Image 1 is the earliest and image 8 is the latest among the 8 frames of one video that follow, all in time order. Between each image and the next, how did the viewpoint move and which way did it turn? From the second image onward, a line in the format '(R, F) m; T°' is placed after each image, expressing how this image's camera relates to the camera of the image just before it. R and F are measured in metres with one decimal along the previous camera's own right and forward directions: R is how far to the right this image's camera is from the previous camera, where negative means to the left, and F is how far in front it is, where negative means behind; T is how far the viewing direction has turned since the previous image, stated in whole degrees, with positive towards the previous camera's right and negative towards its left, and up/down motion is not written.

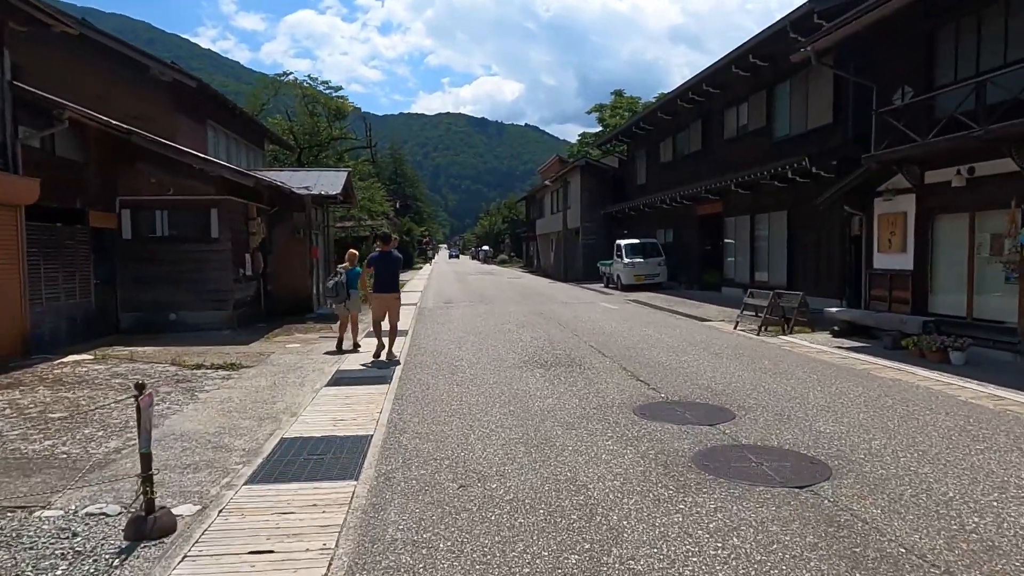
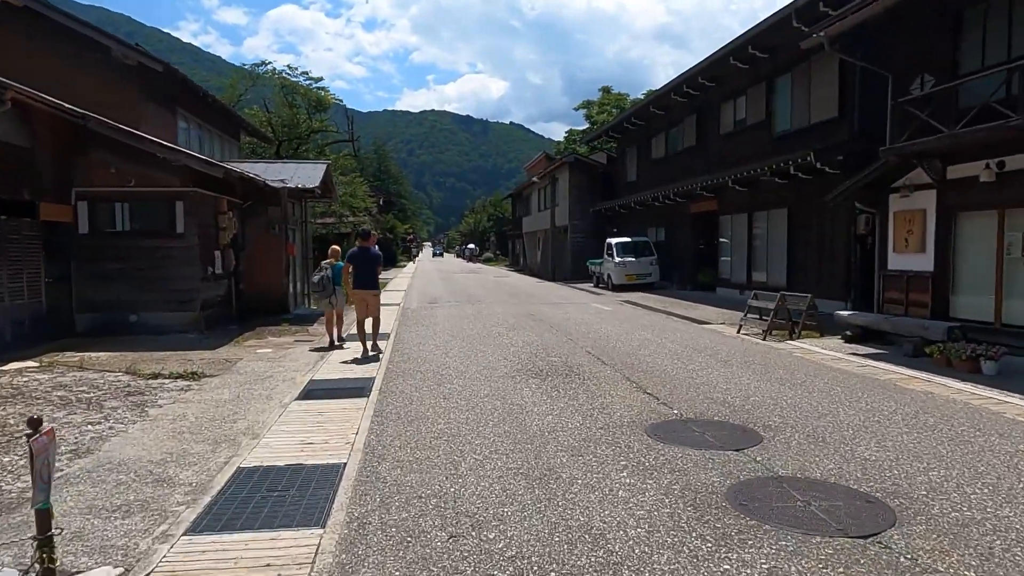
(-0.1, +0.9) m; +1°
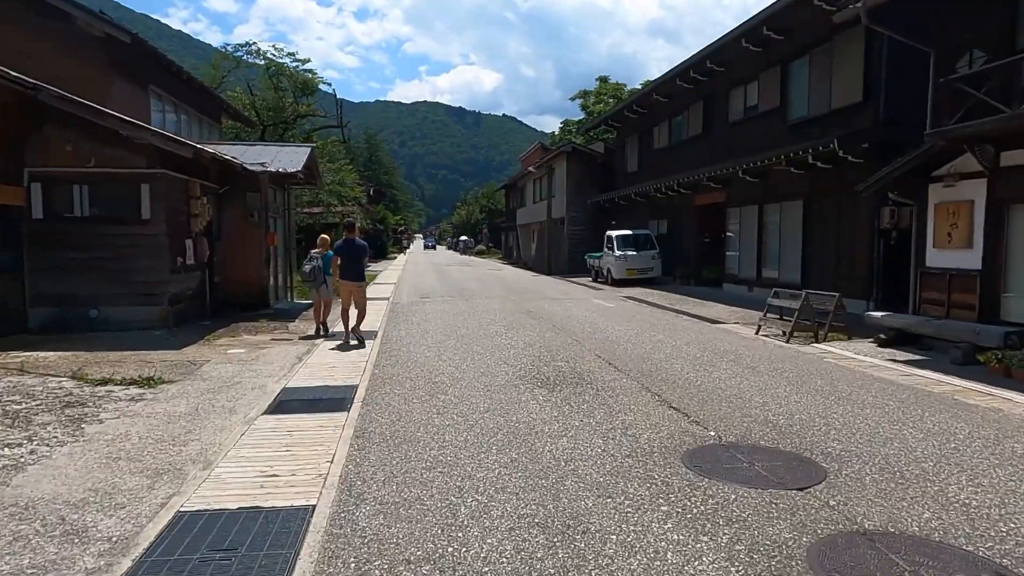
(-0.2, +1.2) m; +1°
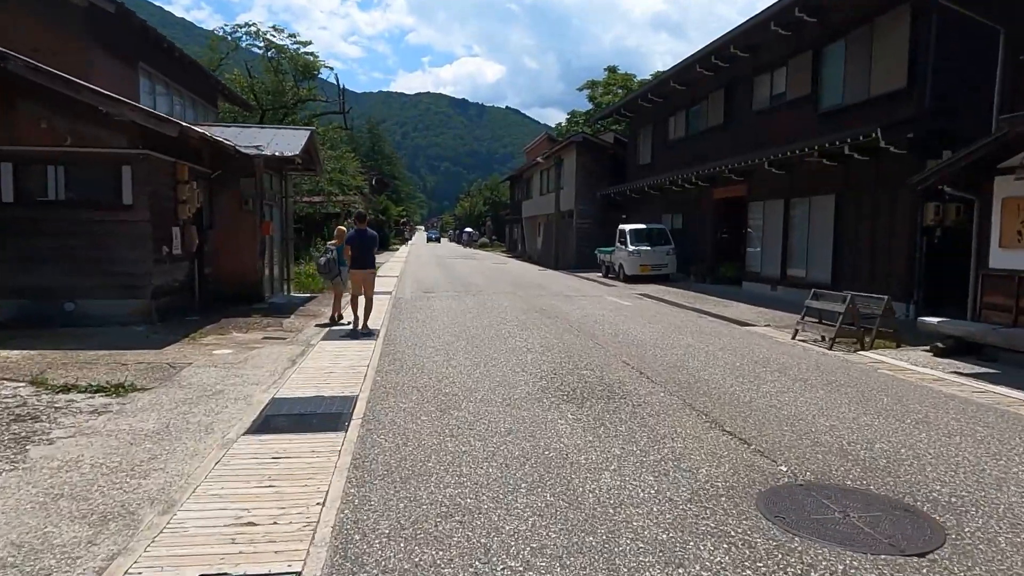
(-0.2, +1.1) m; 0°
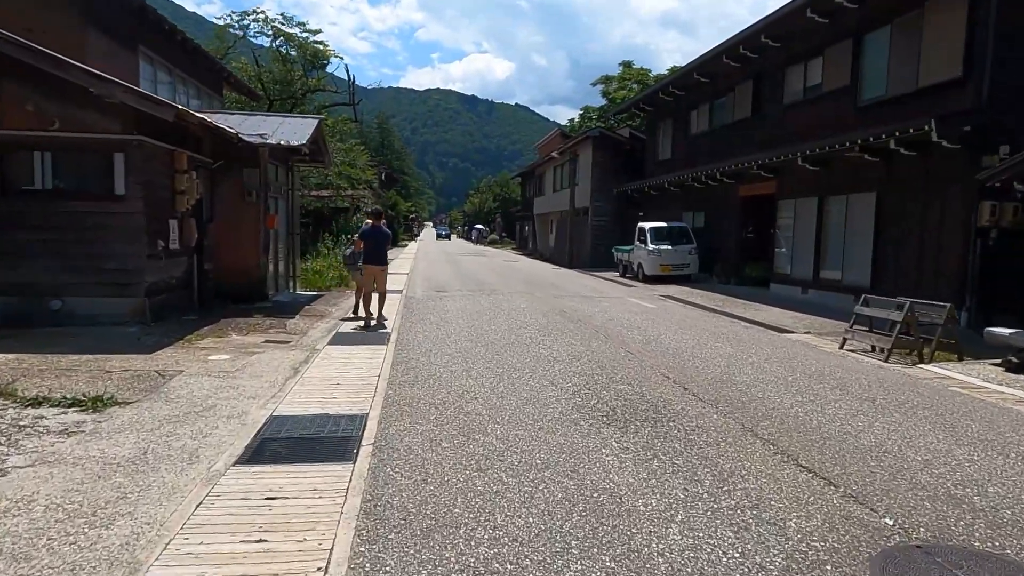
(-0.2, +0.9) m; -1°
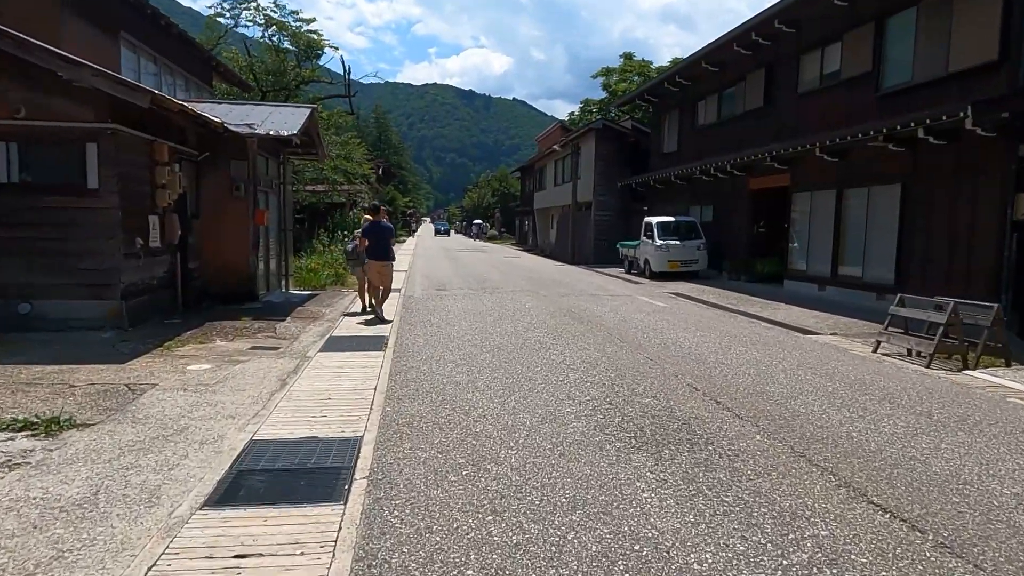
(-0.1, +0.8) m; 0°
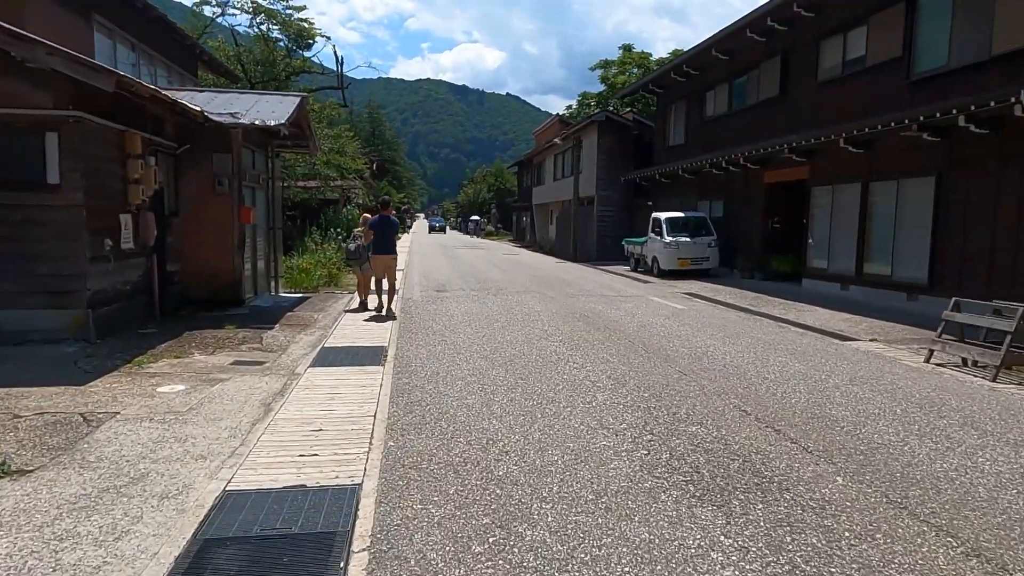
(-0.2, +1.0) m; 0°
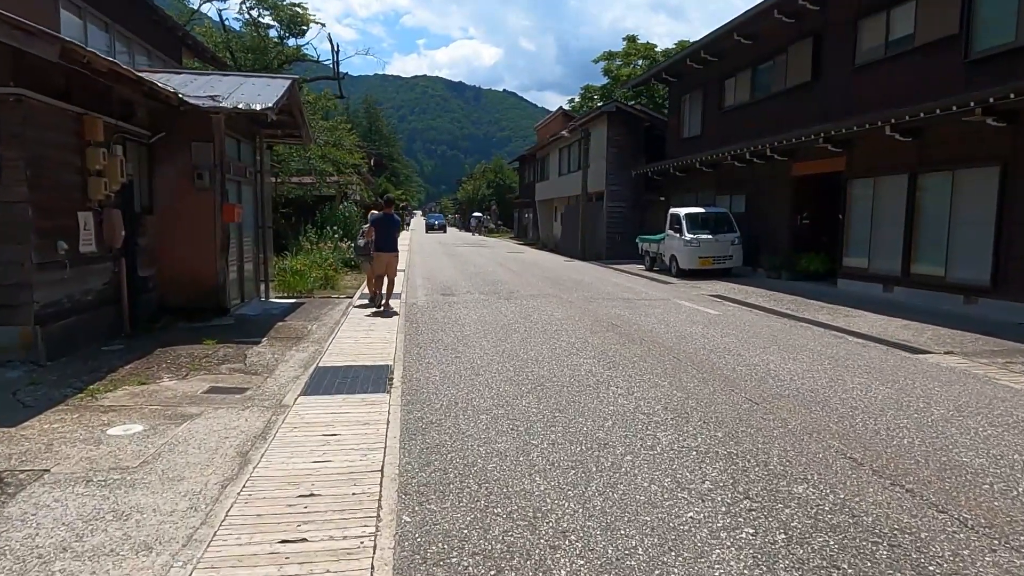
(-0.3, +1.4) m; 0°
